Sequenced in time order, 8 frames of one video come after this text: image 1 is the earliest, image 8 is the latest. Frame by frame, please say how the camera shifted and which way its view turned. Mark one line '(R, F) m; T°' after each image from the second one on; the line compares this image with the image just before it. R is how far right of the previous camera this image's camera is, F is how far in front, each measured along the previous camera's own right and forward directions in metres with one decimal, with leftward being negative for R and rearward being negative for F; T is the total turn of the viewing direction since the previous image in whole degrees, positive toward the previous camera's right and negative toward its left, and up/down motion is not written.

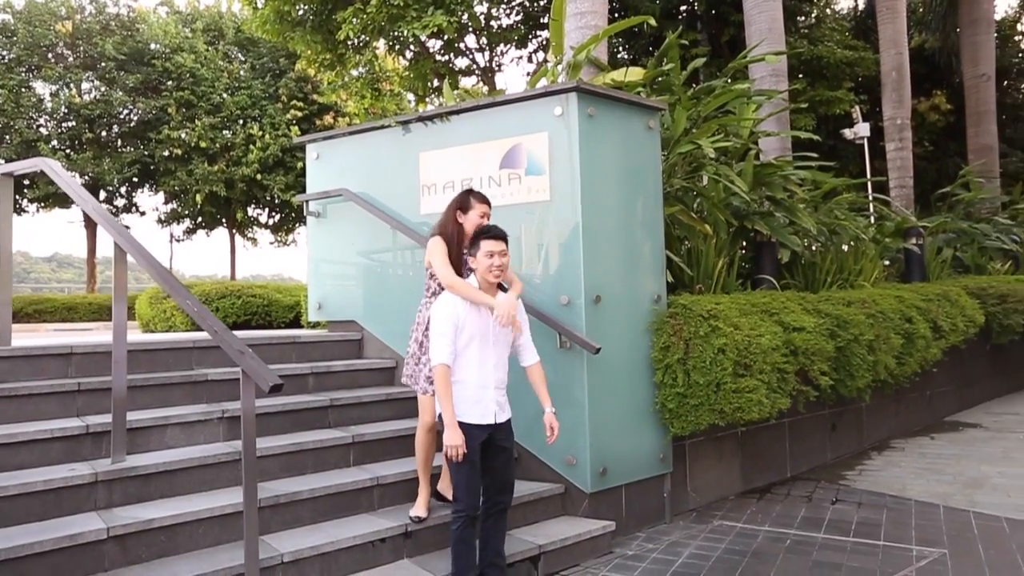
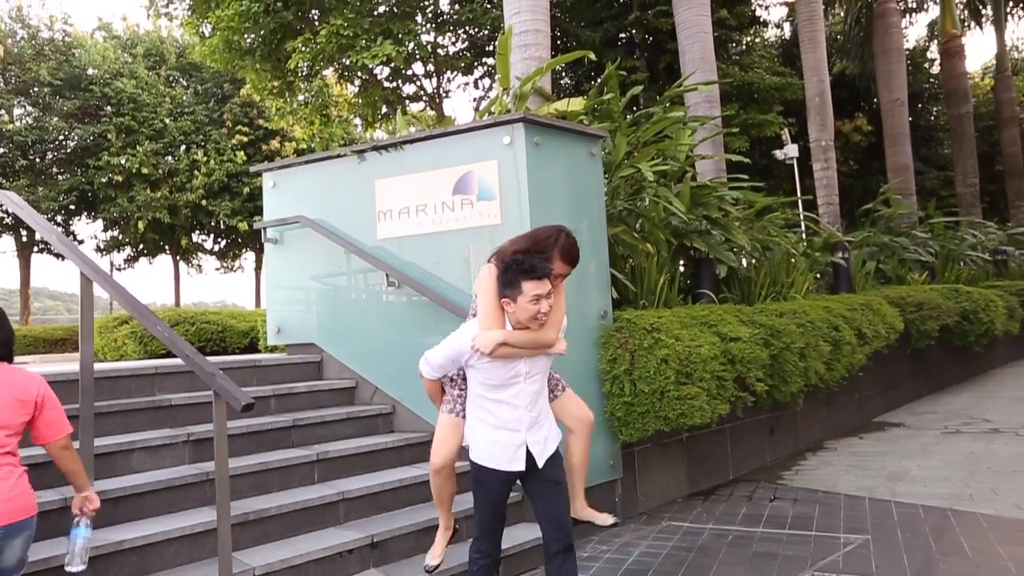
(0.0, -0.3) m; +4°
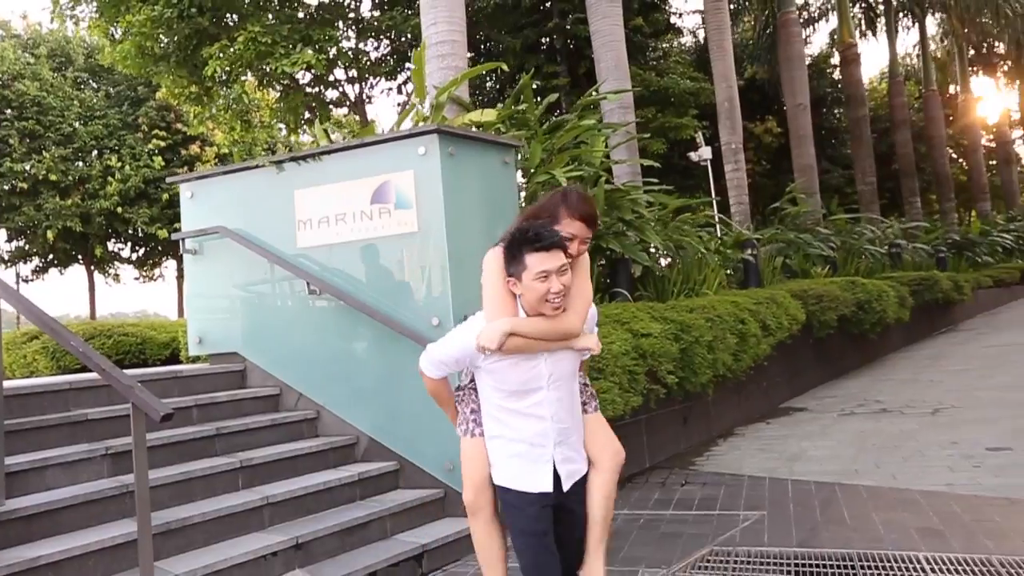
(+0.1, -0.2) m; +5°
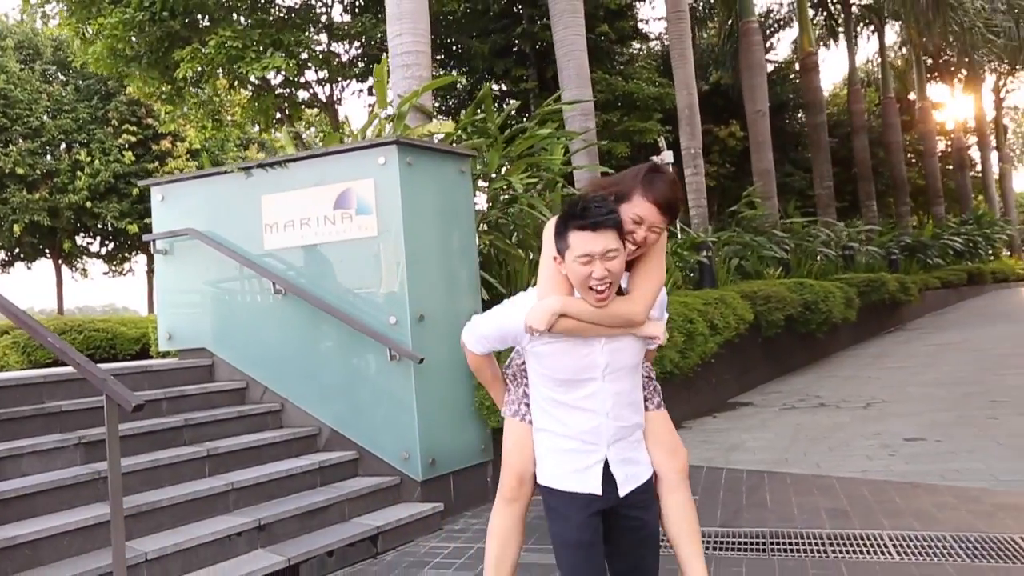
(+0.2, -0.4) m; +2°
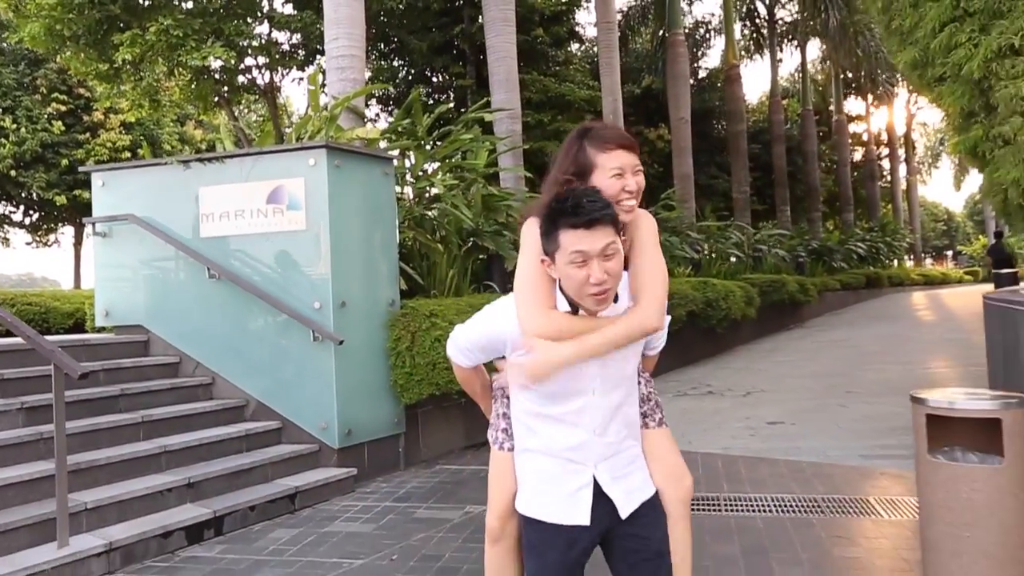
(+0.3, -0.7) m; +5°
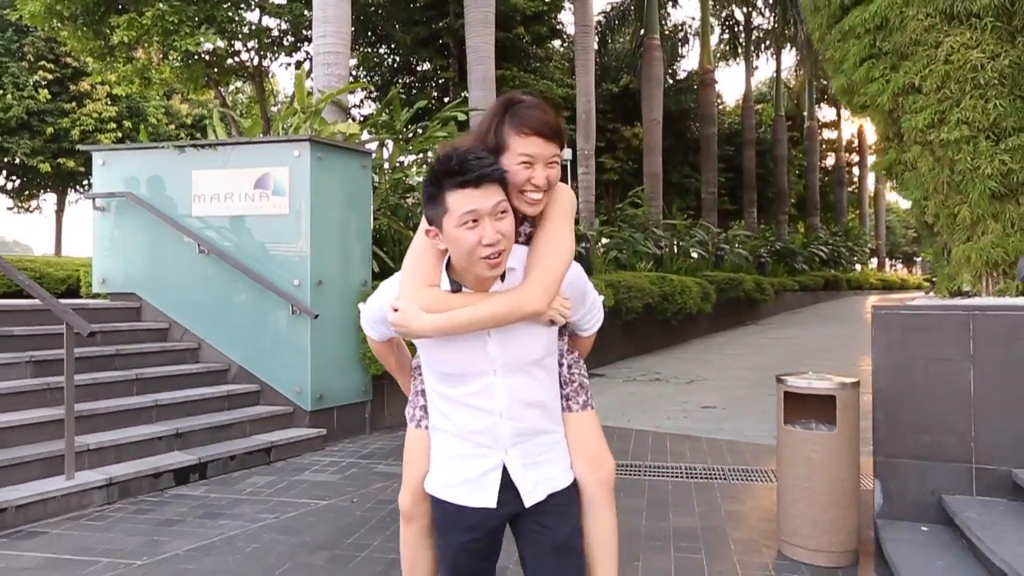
(+0.2, -0.7) m; +2°
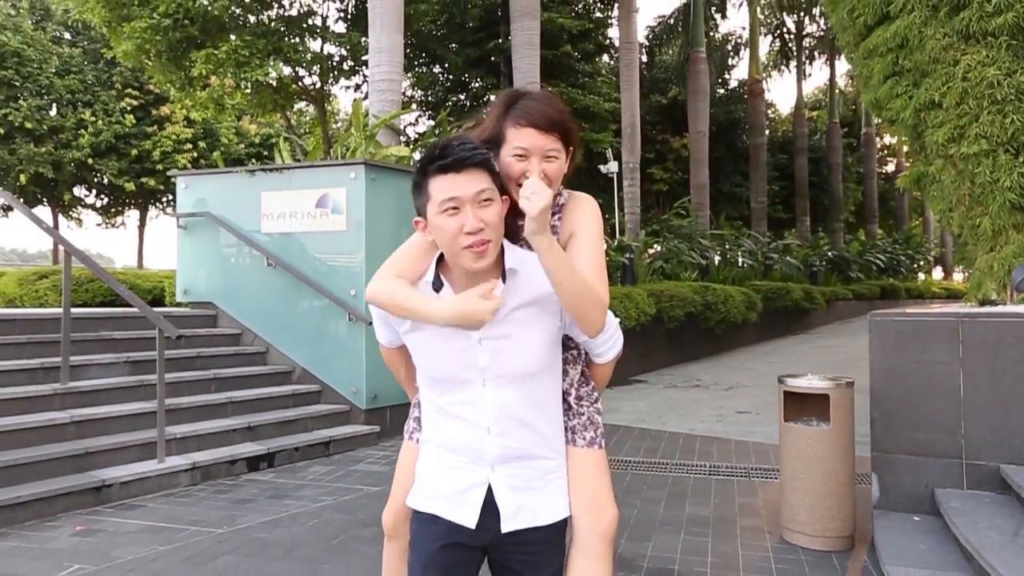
(+0.2, -0.5) m; -5°
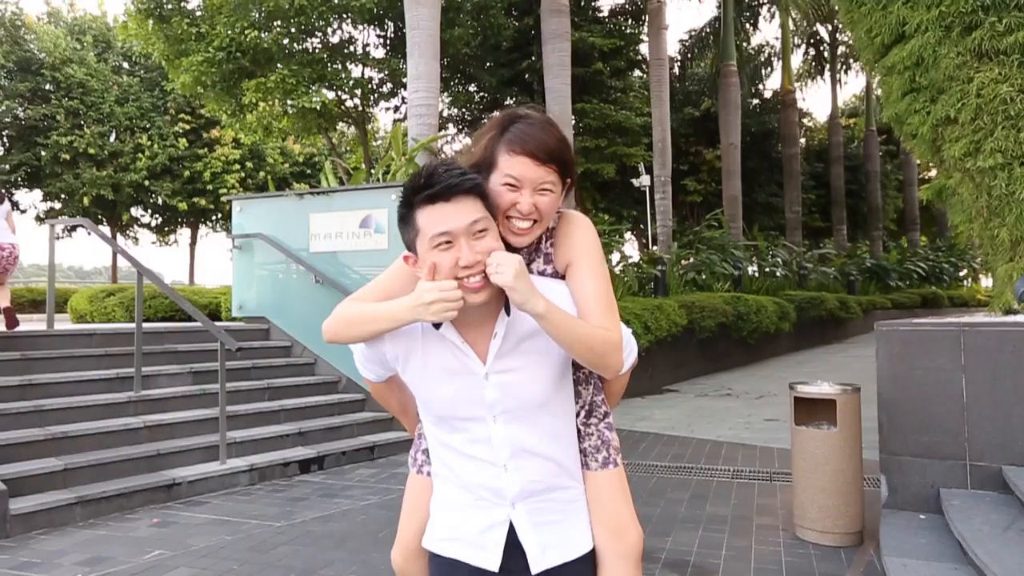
(+0.1, -0.4) m; -3°
